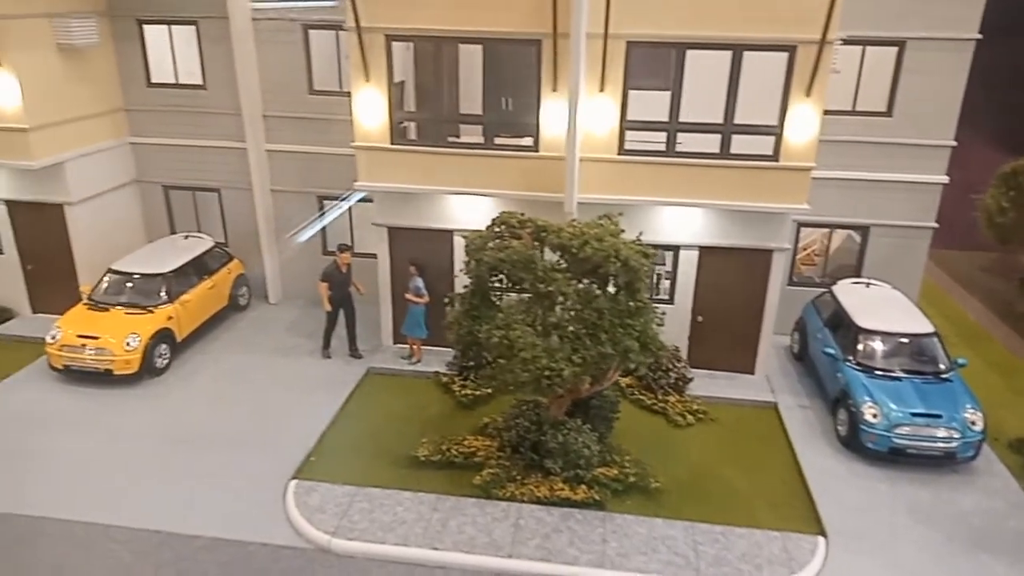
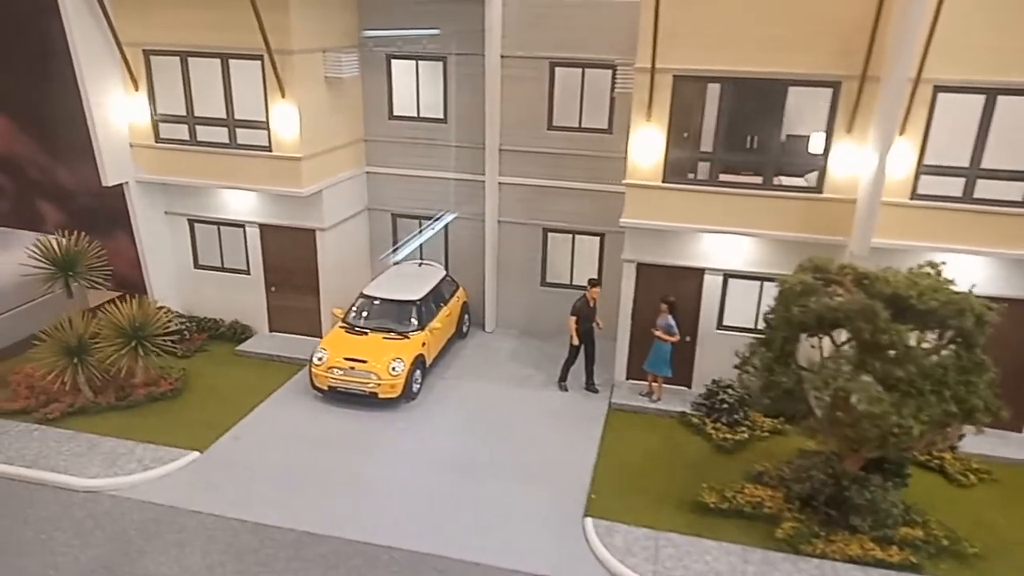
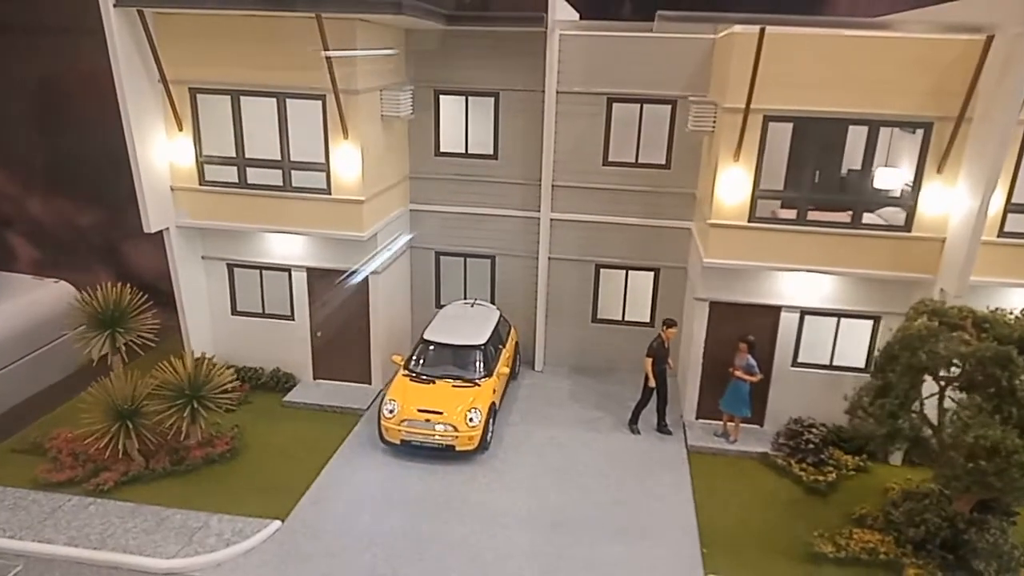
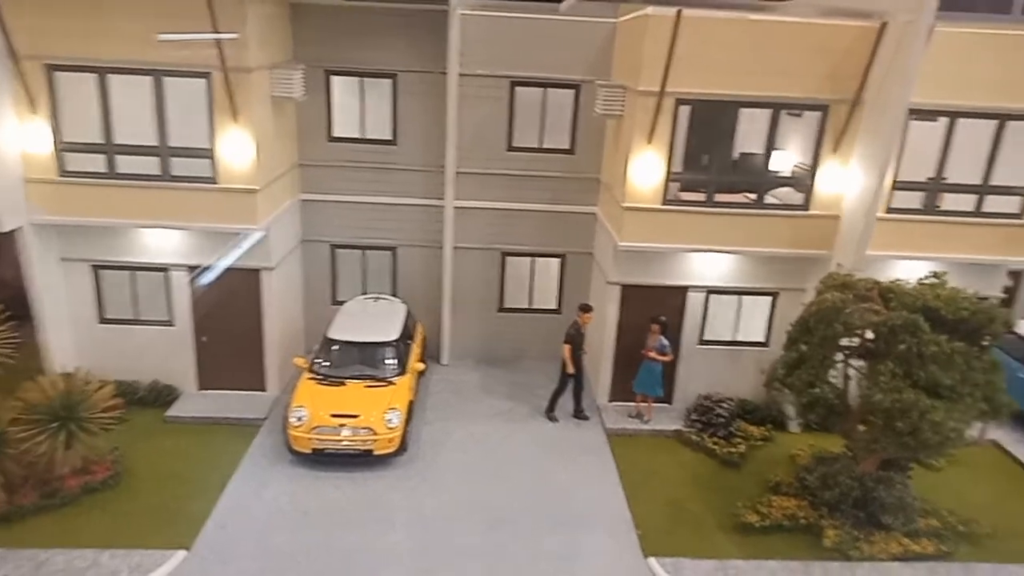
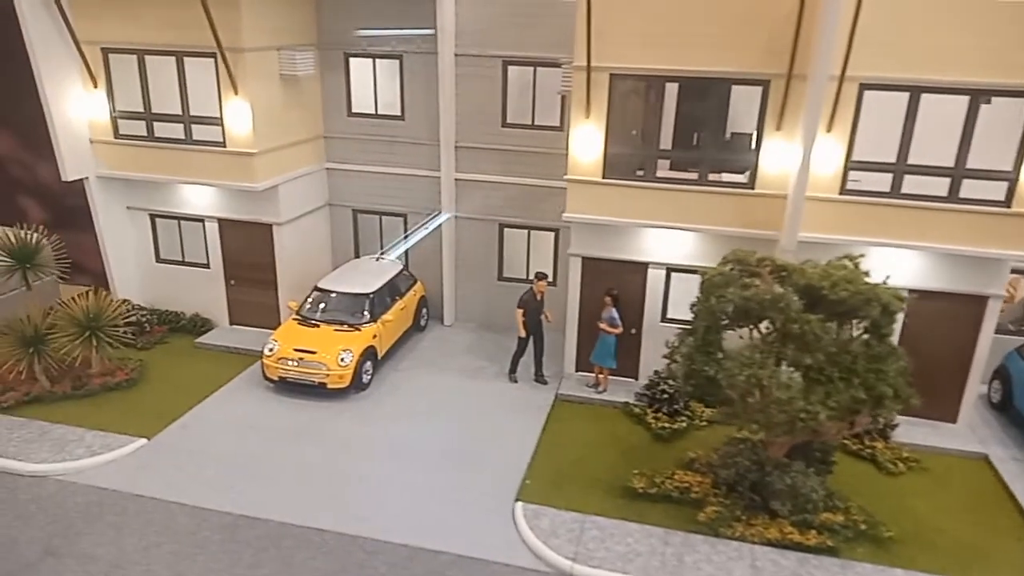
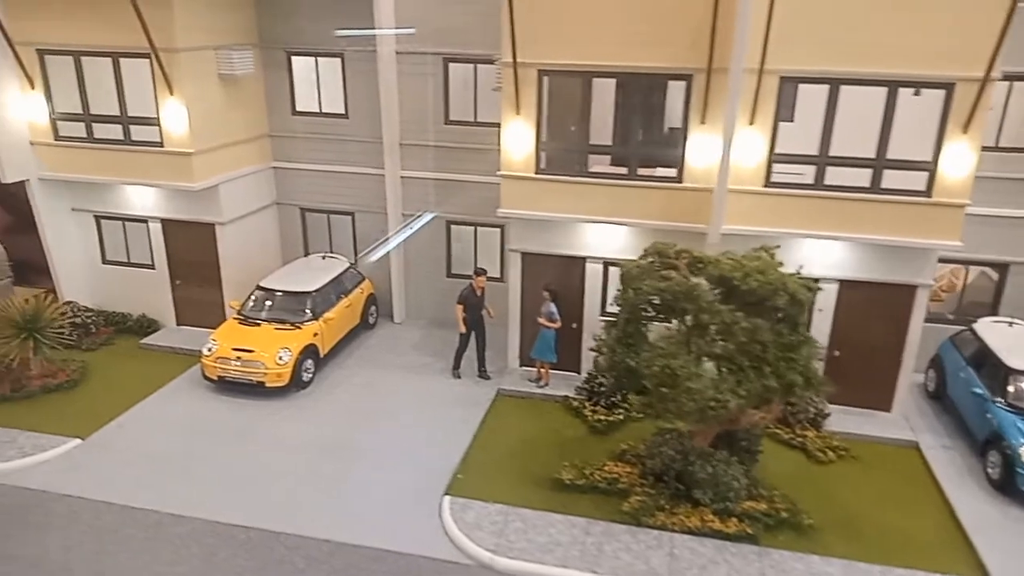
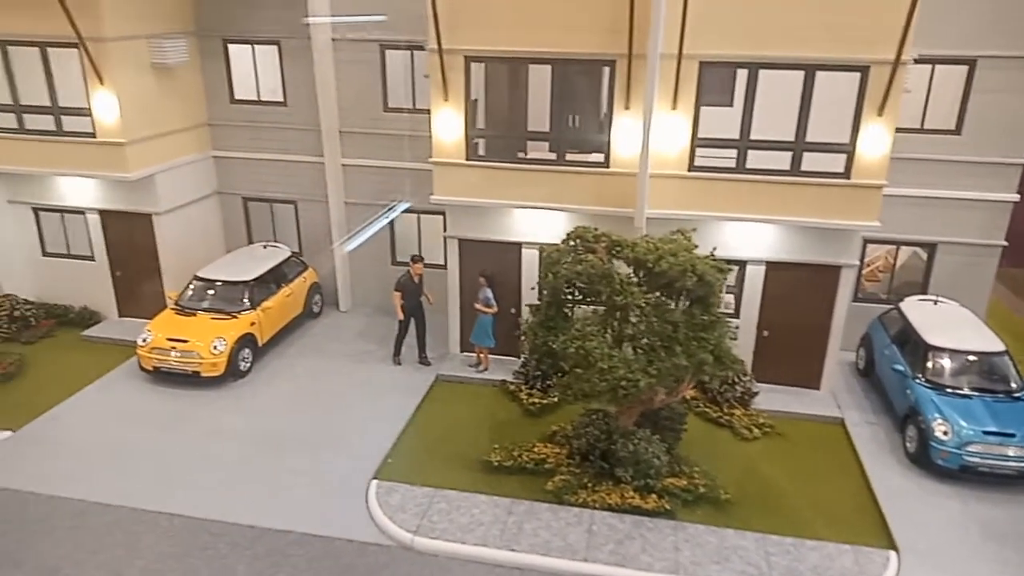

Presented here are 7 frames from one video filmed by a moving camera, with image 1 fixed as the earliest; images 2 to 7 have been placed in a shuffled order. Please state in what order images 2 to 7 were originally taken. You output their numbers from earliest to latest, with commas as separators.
7, 6, 5, 2, 3, 4
